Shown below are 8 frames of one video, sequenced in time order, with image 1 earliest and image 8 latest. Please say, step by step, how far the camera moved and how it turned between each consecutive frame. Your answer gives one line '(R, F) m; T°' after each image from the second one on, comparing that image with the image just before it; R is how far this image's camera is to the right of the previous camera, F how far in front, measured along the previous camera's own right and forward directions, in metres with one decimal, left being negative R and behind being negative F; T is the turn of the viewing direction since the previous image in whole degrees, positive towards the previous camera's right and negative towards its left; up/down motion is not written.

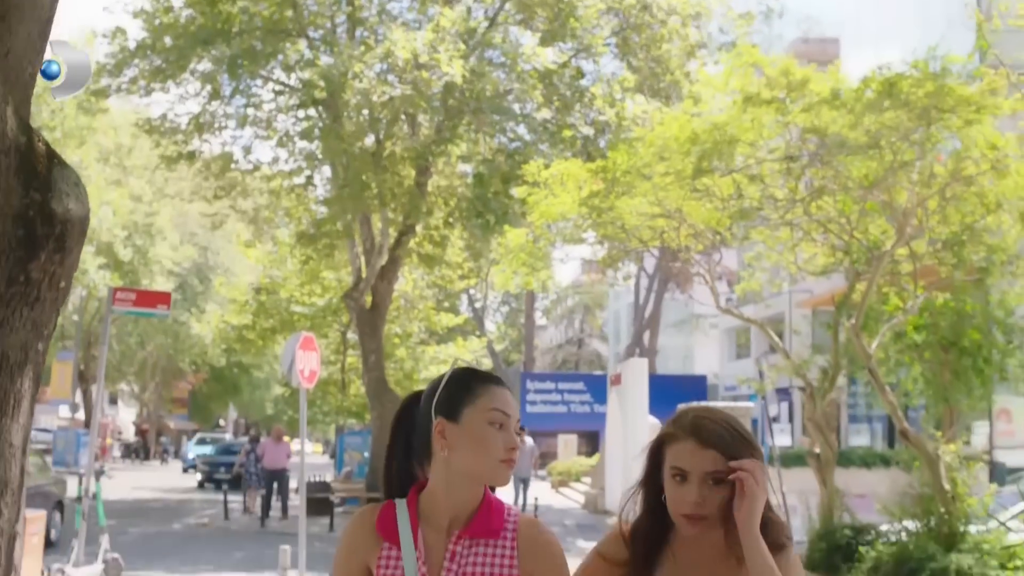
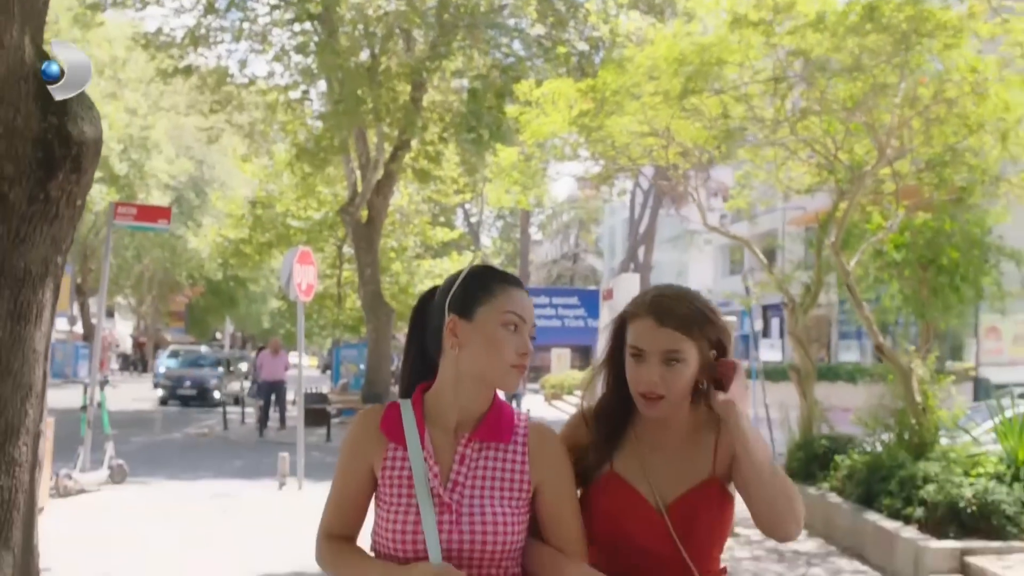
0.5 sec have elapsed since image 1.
(0.0, -0.3) m; 0°
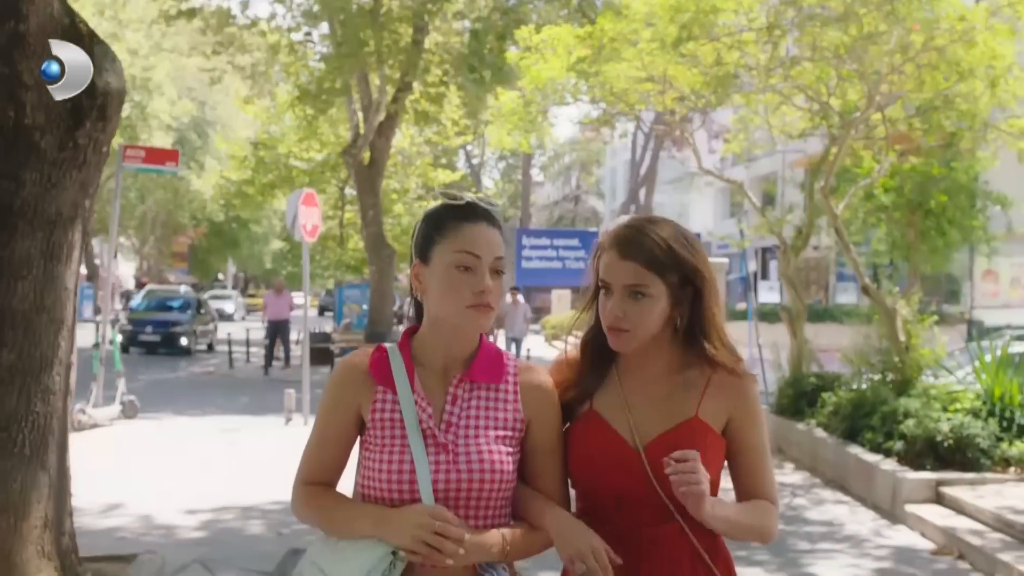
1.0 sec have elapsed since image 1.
(0.0, -0.4) m; 0°
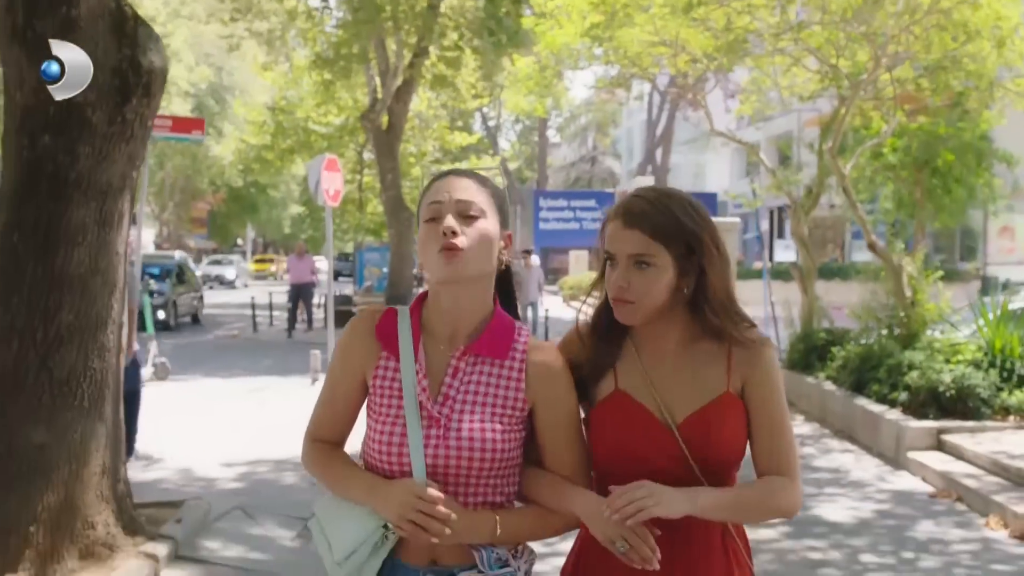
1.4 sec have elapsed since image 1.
(0.0, -0.4) m; -1°
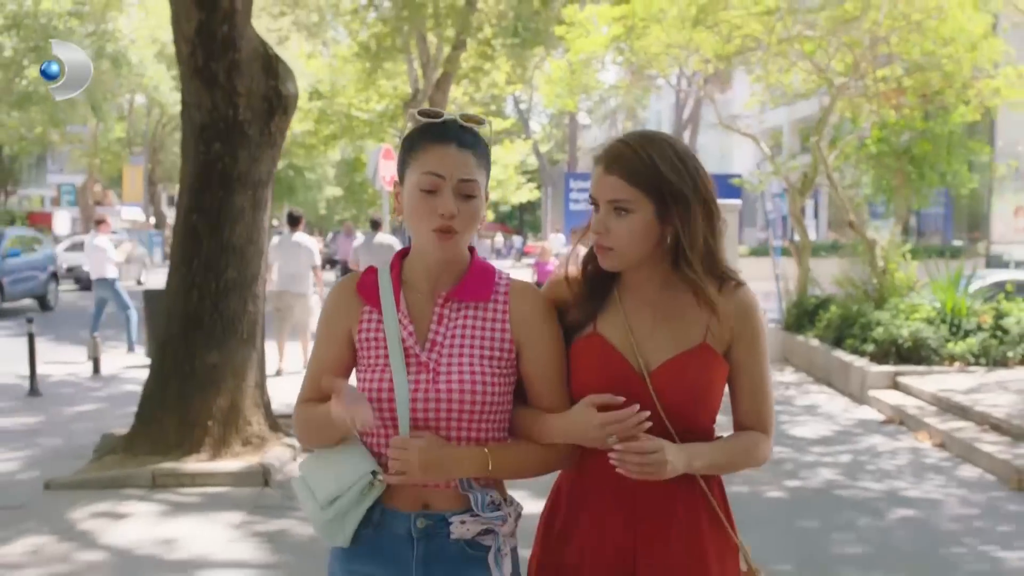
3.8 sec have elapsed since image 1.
(-0.1, -2.1) m; -2°
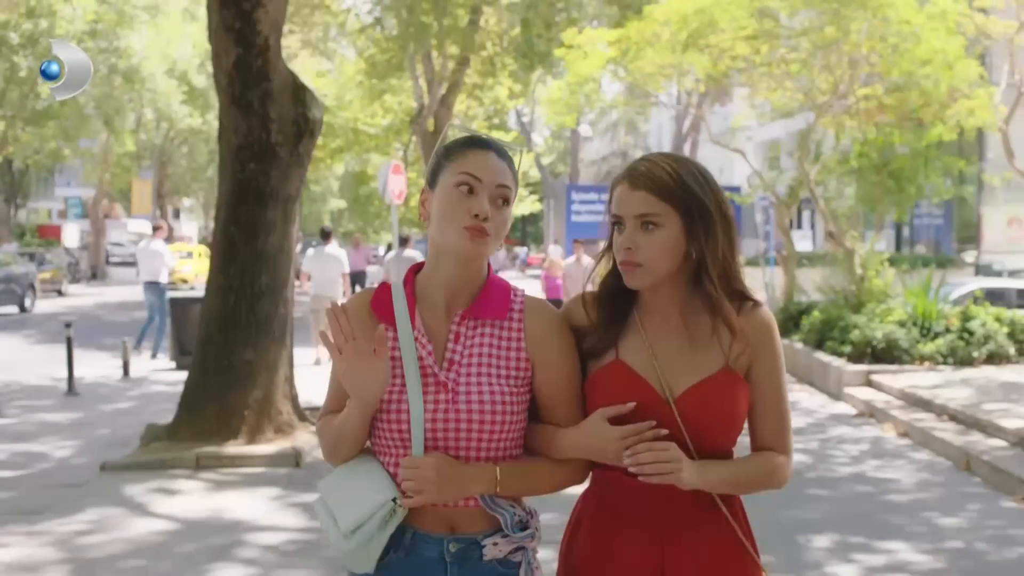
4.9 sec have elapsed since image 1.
(0.0, -0.9) m; 0°
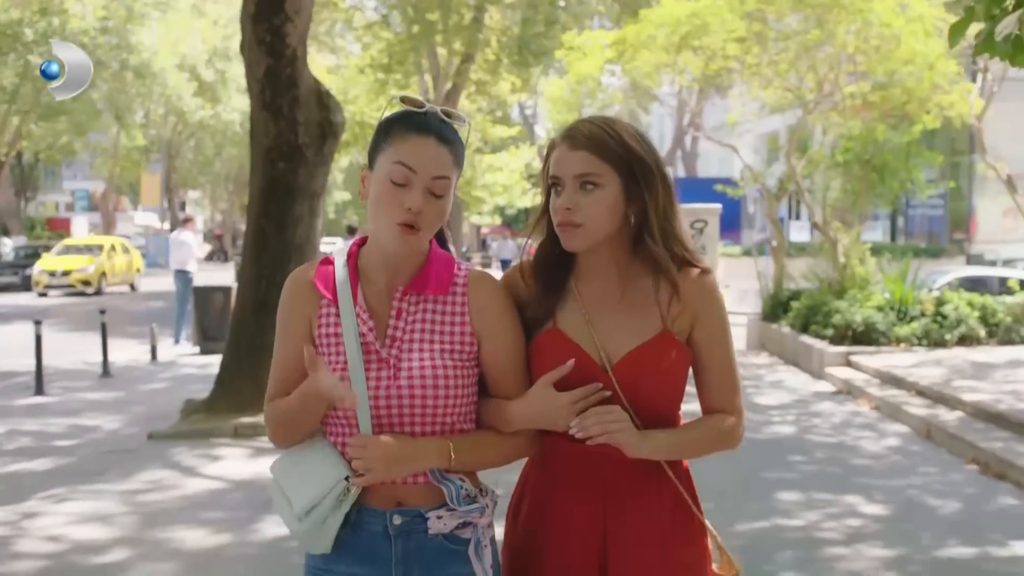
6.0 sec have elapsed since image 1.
(0.0, -0.9) m; 0°
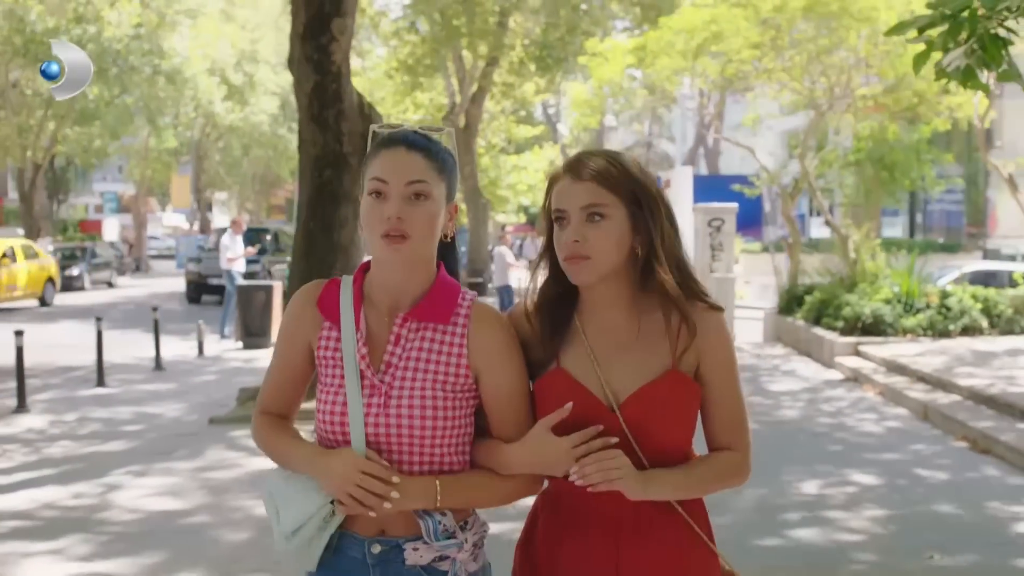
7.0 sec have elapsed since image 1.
(0.0, -0.8) m; -1°
